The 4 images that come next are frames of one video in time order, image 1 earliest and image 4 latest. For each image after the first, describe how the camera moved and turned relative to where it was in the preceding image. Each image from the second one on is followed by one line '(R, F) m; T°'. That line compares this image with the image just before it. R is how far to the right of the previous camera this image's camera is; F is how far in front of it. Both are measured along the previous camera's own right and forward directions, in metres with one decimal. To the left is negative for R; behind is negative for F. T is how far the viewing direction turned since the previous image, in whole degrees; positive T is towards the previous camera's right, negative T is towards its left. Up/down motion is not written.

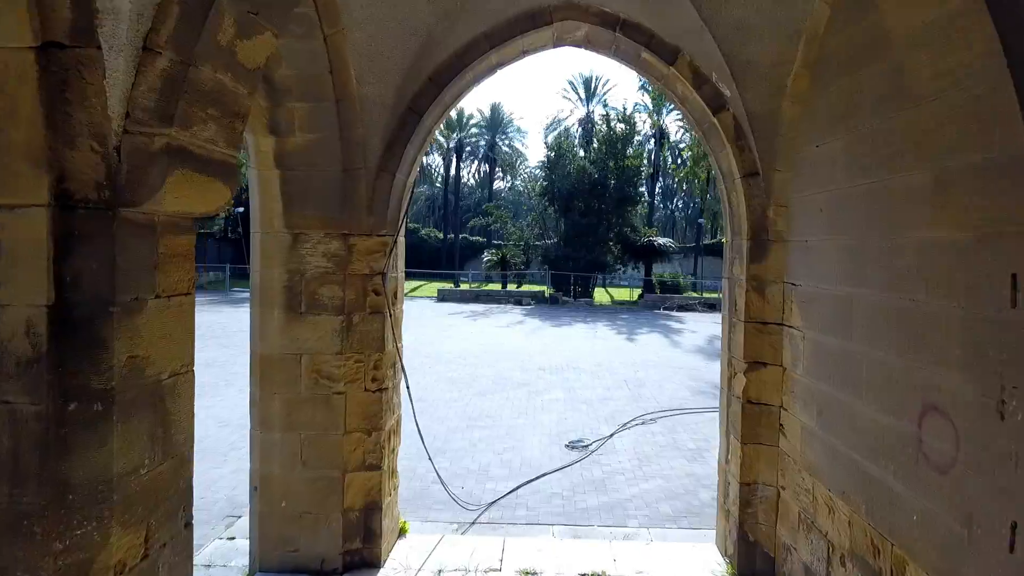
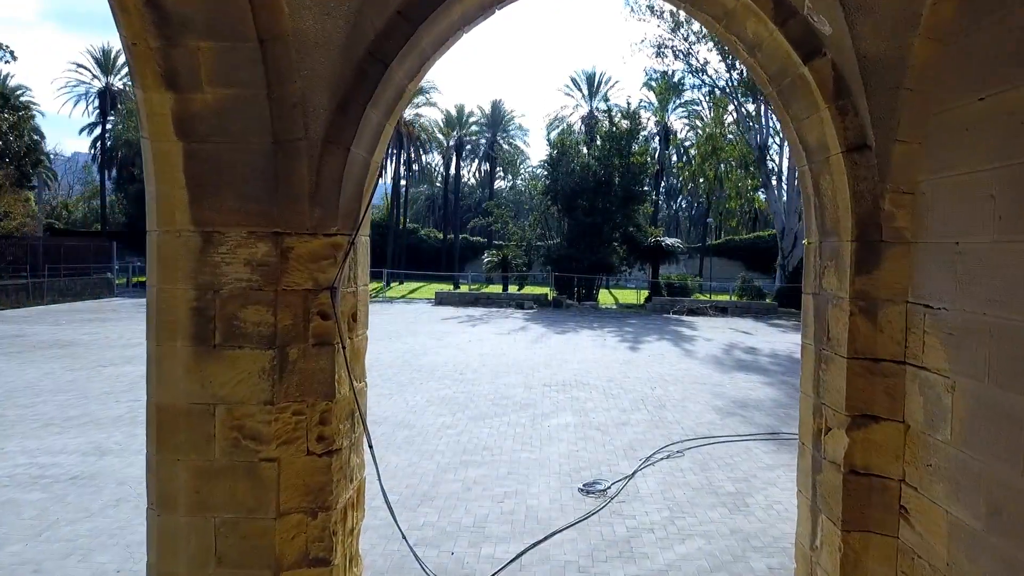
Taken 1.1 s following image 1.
(0.0, +1.0) m; 0°
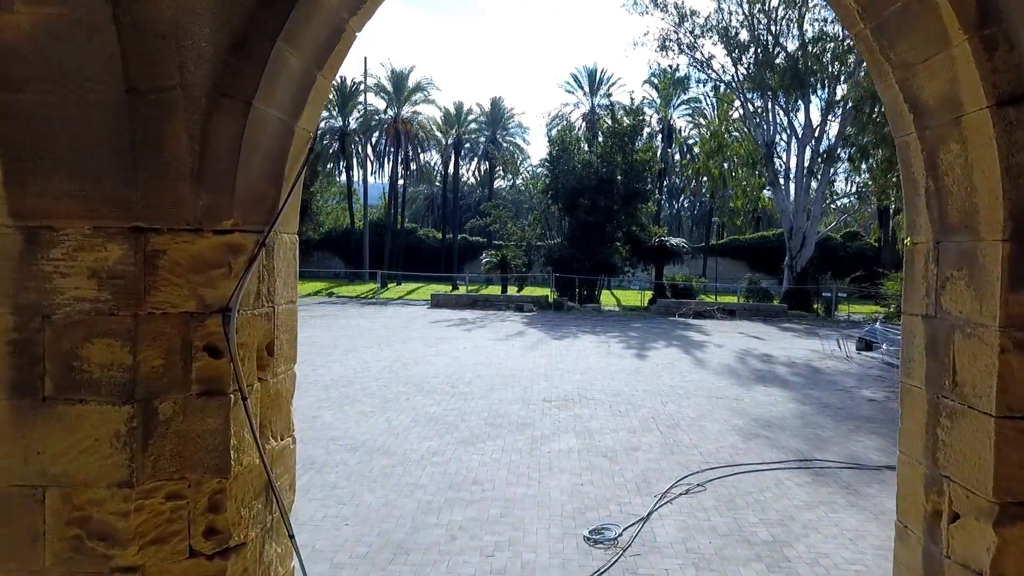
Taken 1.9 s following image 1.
(0.0, +0.8) m; 0°
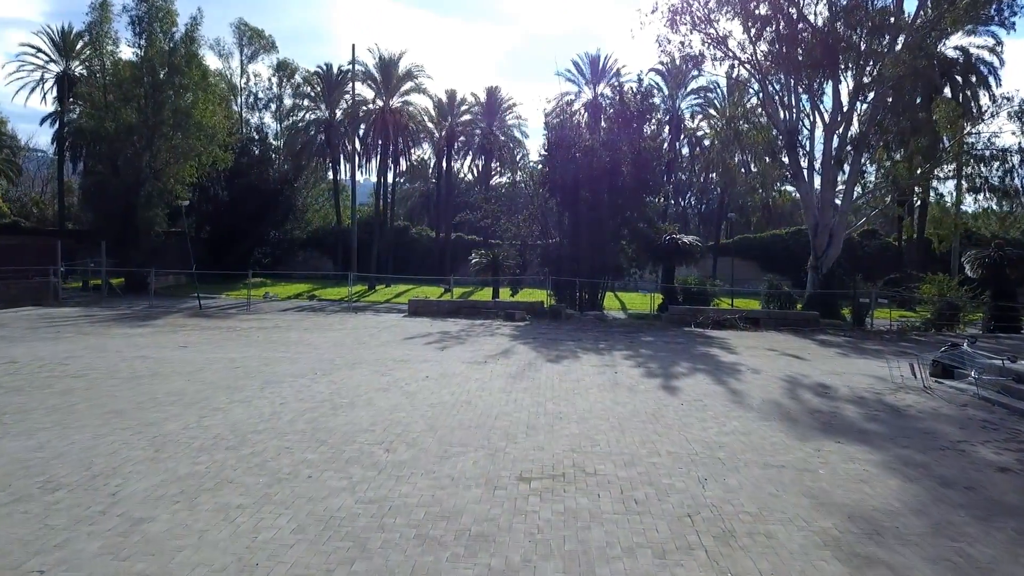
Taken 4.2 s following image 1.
(+0.3, +2.7) m; 0°
